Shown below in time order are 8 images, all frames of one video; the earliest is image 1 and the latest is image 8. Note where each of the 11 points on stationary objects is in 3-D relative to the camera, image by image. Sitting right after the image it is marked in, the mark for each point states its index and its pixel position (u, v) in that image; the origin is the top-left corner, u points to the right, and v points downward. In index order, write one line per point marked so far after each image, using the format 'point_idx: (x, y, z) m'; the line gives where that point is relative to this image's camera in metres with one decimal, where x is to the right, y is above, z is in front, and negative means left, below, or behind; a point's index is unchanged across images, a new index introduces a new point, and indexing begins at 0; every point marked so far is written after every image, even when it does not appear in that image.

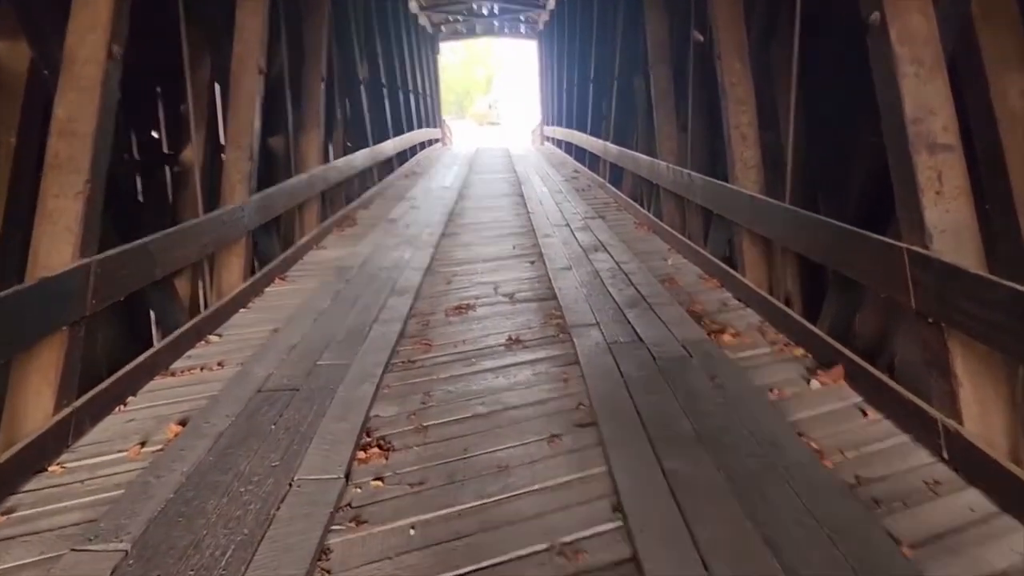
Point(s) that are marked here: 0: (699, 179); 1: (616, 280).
0: (+1.0, +0.6, +4.3) m
1: (+0.5, 0.0, +3.8) m
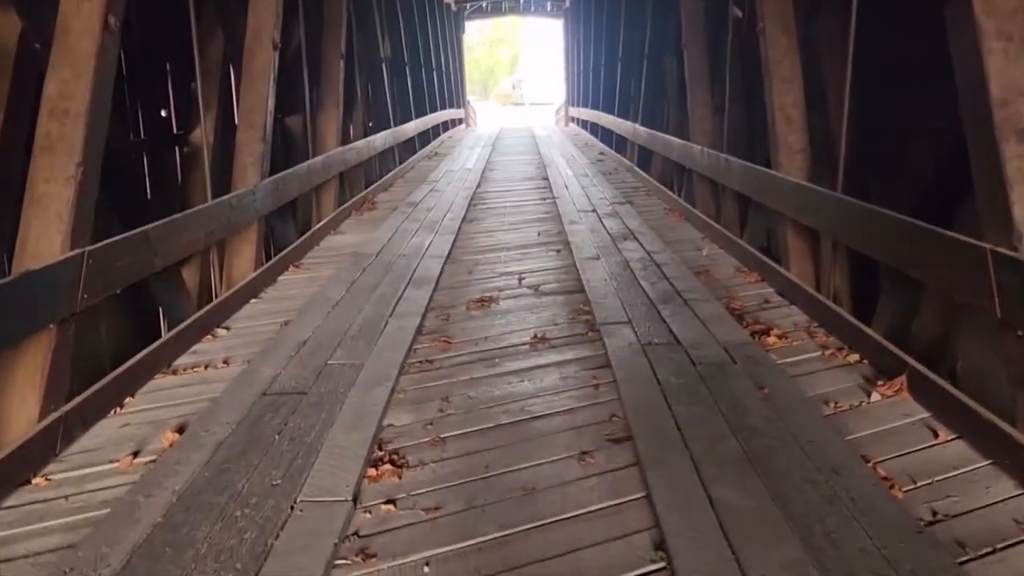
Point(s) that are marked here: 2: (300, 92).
0: (+1.1, +0.6, +4.1) m
1: (+0.6, +0.1, +3.6) m
2: (-1.3, +1.2, +5.1) m
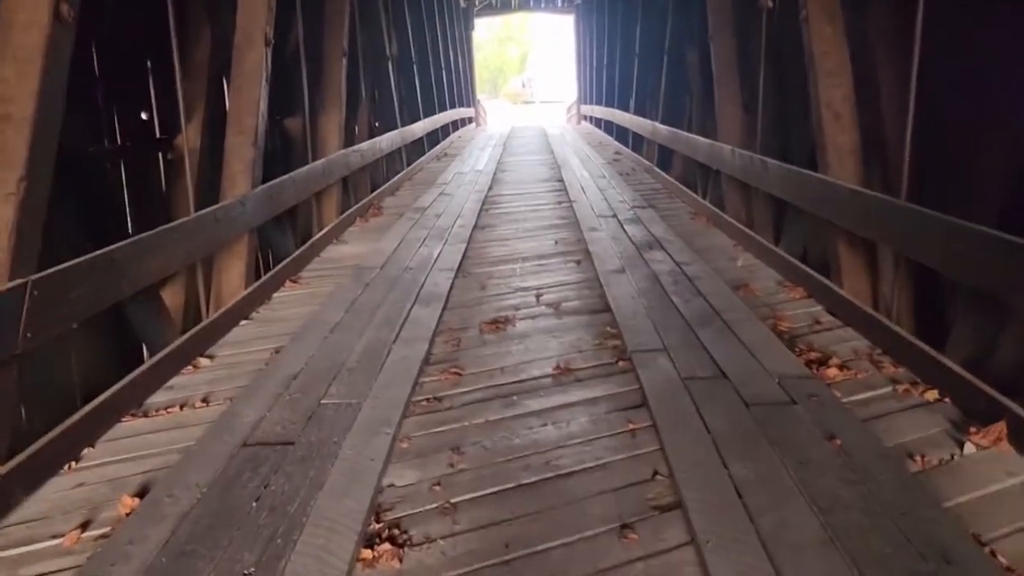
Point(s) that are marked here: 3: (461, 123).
0: (+1.2, +0.6, +3.7) m
1: (+0.7, 0.0, +3.2) m
2: (-1.3, +1.2, +4.8) m
3: (-0.9, +2.9, +14.3) m
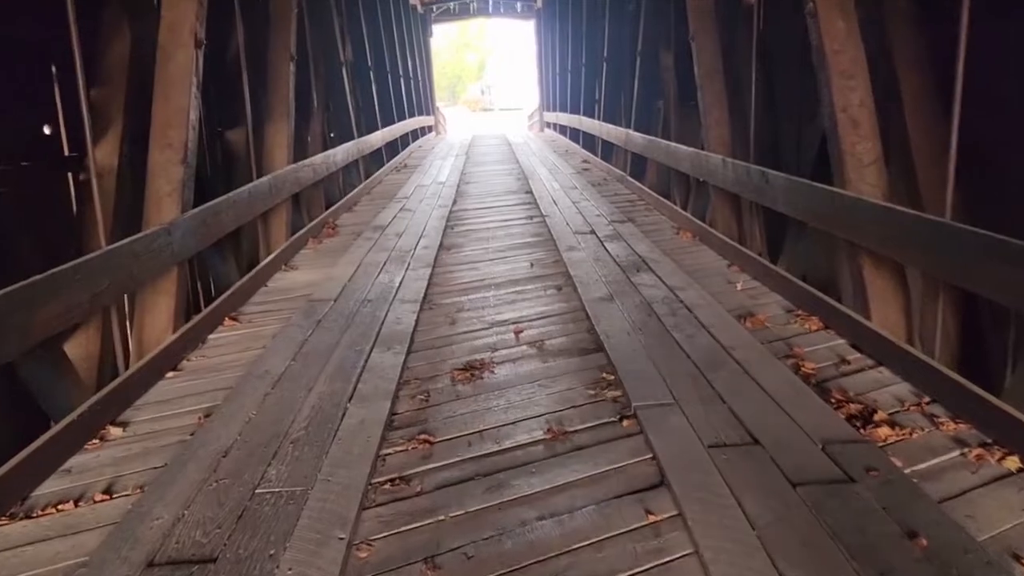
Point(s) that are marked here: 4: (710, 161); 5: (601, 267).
0: (+1.1, +0.5, +3.3) m
1: (+0.6, -0.1, +2.8) m
2: (-1.4, +1.0, +4.3) m
3: (-1.6, +2.7, +13.8) m
4: (+1.0, +0.7, +4.2) m
5: (+0.4, +0.1, +3.7) m
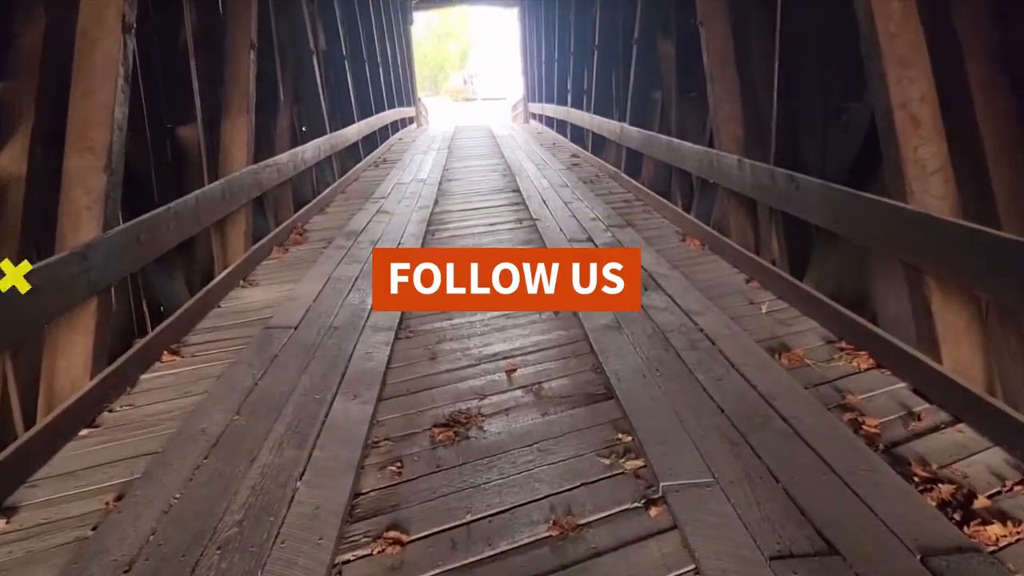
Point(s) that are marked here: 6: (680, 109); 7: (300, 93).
0: (+1.1, +0.4, +2.9) m
1: (+0.6, -0.2, +2.4) m
2: (-1.5, +0.9, +3.8) m
3: (-1.8, +2.7, +13.3) m
4: (+1.0, +0.6, +3.7) m
5: (+0.4, 0.0, +3.2) m
6: (+1.0, +1.1, +5.0) m
7: (-1.6, +1.5, +6.2) m
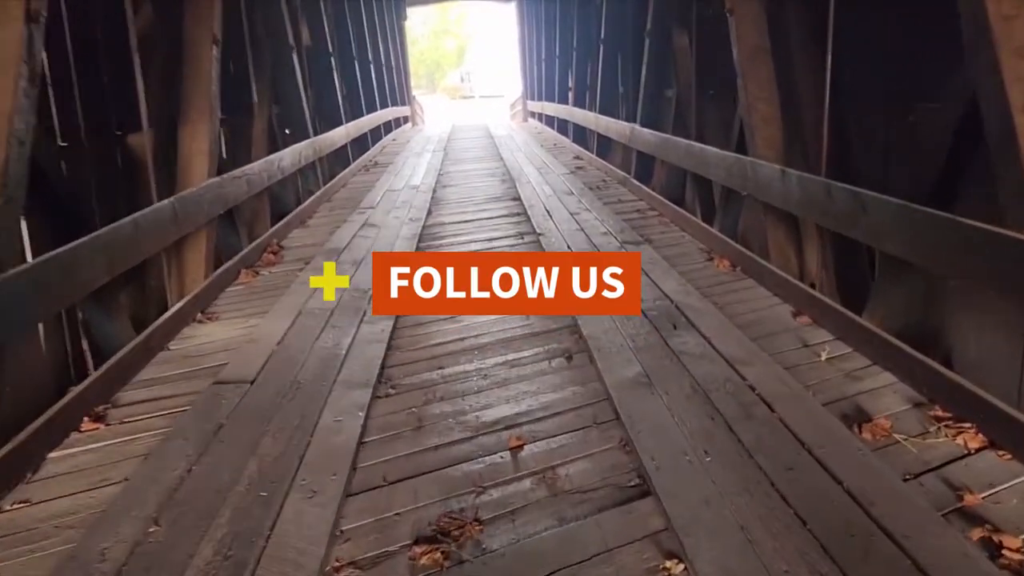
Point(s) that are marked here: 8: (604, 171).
0: (+1.1, +0.3, +2.4) m
1: (+0.6, -0.3, +1.9) m
2: (-1.5, +0.8, +3.2) m
3: (-1.9, +2.6, +12.7) m
4: (+1.0, +0.5, +3.2) m
5: (+0.4, -0.1, +2.7) m
6: (+1.0, +1.0, +4.5) m
7: (-1.6, +1.4, +5.7) m
8: (+0.7, +1.0, +6.5) m
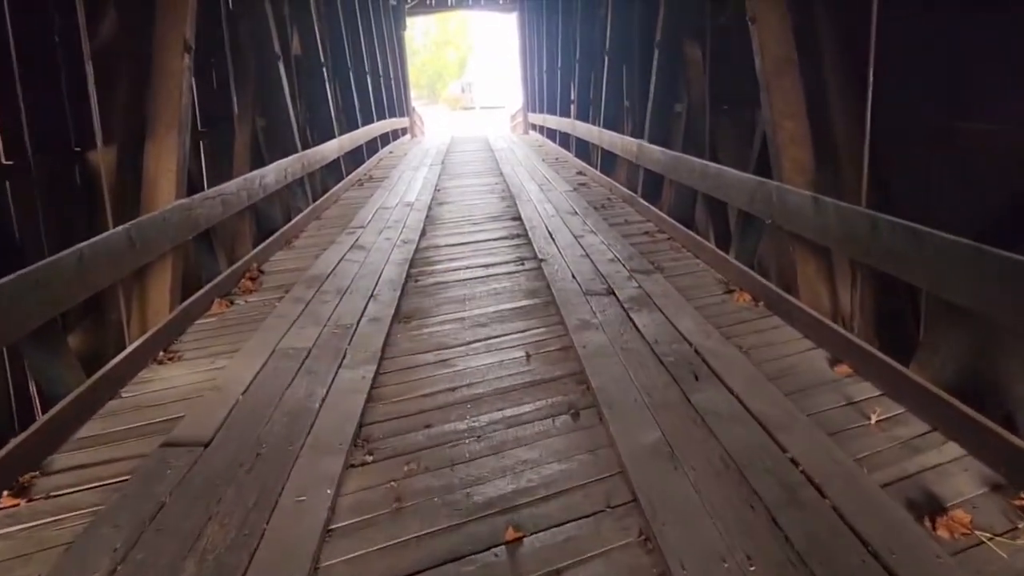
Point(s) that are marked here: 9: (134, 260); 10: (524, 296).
0: (+1.1, +0.1, +2.0) m
1: (+0.6, -0.4, +1.5) m
2: (-1.5, +0.7, +2.9) m
3: (-1.9, +2.4, +12.4) m
4: (+1.0, +0.3, +2.9) m
5: (+0.4, -0.2, +2.4) m
6: (+1.0, +0.8, +4.1) m
7: (-1.6, +1.2, +5.4) m
8: (+0.7, +0.8, +6.2) m
9: (-1.3, +0.1, +2.7) m
10: (+0.1, 0.0, +3.4) m
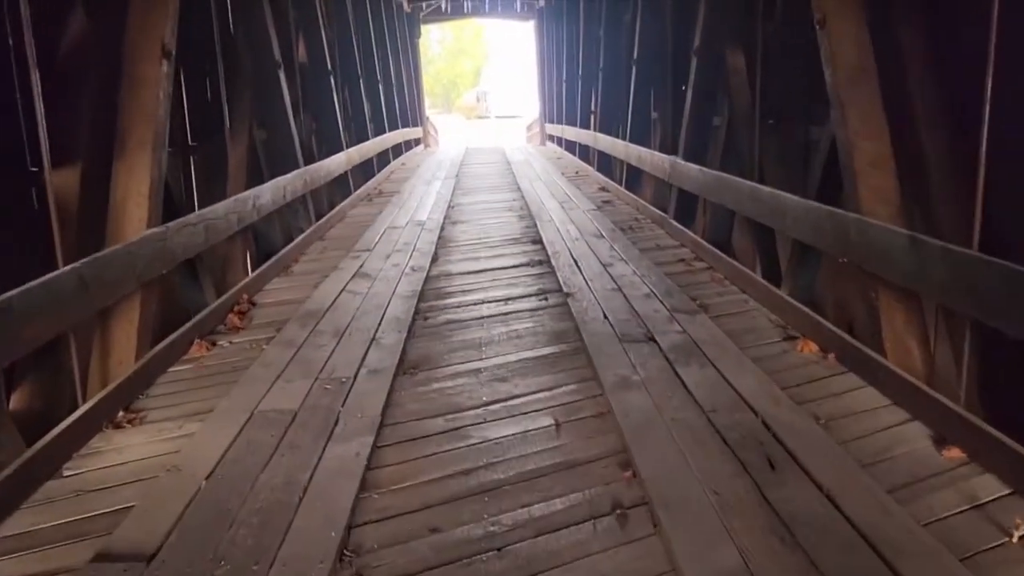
0: (+1.1, 0.0, +1.5) m
1: (+0.6, -0.6, +1.1) m
2: (-1.4, +0.5, +2.5) m
3: (-1.6, +2.1, +12.0) m
4: (+1.1, +0.2, +2.4) m
5: (+0.4, -0.4, +1.9) m
6: (+1.1, +0.7, +3.7) m
7: (-1.5, +1.1, +5.0) m
8: (+0.9, +0.6, +5.7) m
9: (-1.2, 0.0, +2.3) m
10: (+0.1, -0.2, +2.9) m
